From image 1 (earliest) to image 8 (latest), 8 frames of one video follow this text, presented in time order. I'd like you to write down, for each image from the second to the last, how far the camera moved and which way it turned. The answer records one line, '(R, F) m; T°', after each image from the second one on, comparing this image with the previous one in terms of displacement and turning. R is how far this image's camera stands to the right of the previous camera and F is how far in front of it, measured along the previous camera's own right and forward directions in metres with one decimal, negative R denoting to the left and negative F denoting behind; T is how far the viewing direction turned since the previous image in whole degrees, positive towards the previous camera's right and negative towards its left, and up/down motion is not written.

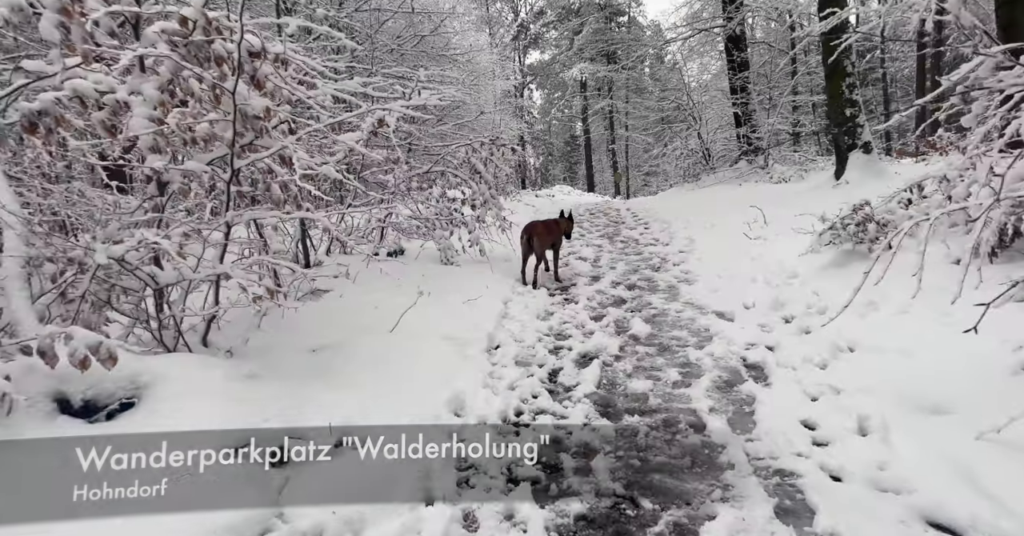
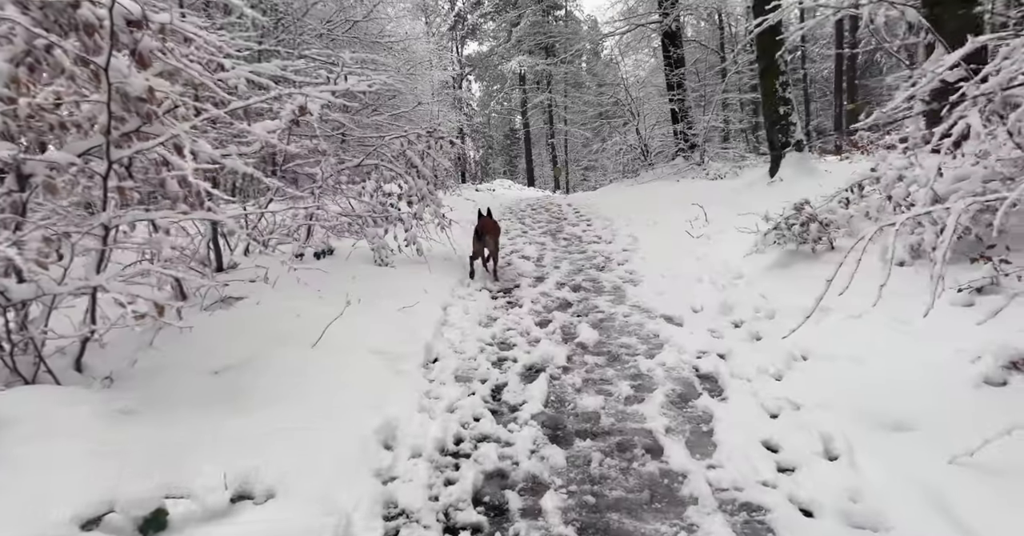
(0.0, +0.4) m; +6°
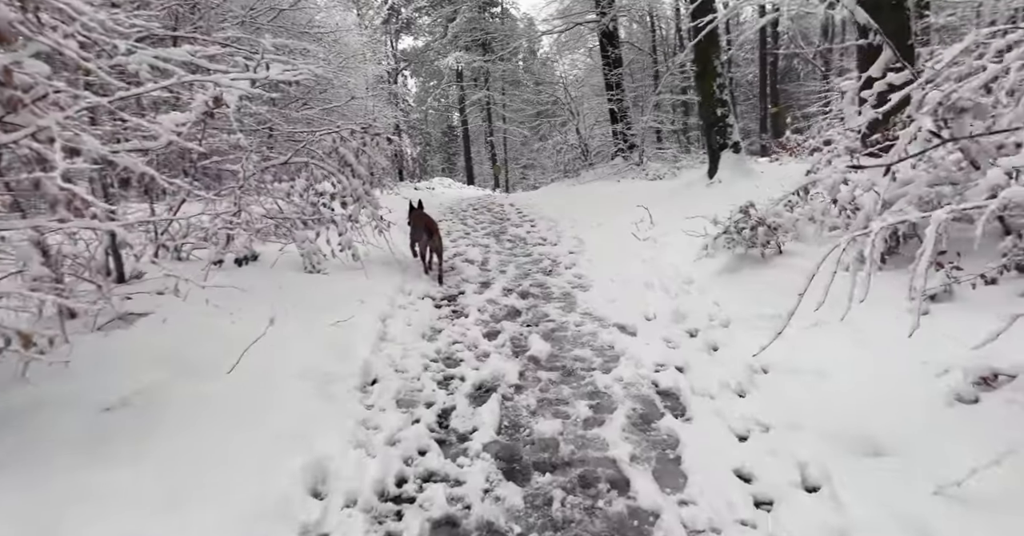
(0.0, +0.3) m; +6°
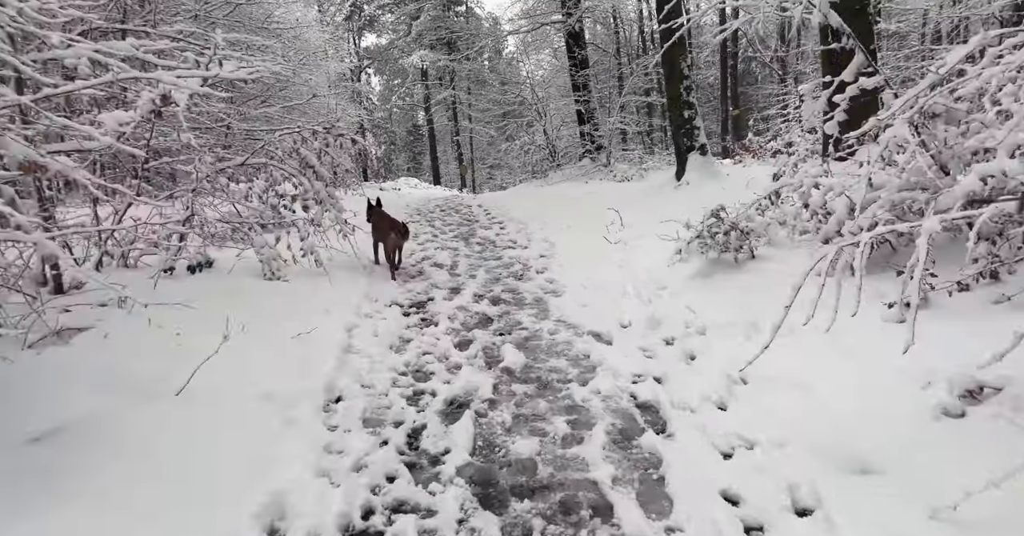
(0.0, +0.2) m; +3°
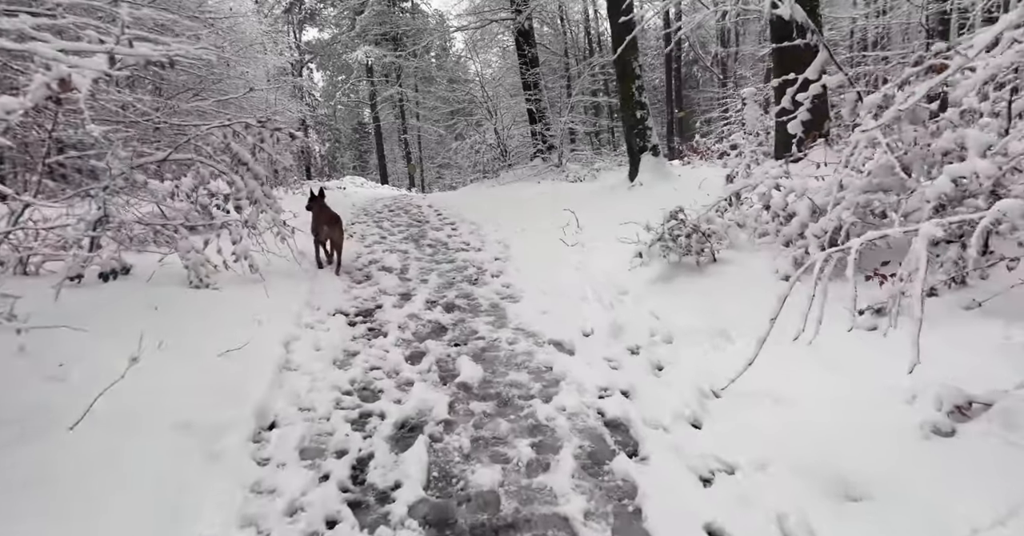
(0.0, +0.3) m; +5°
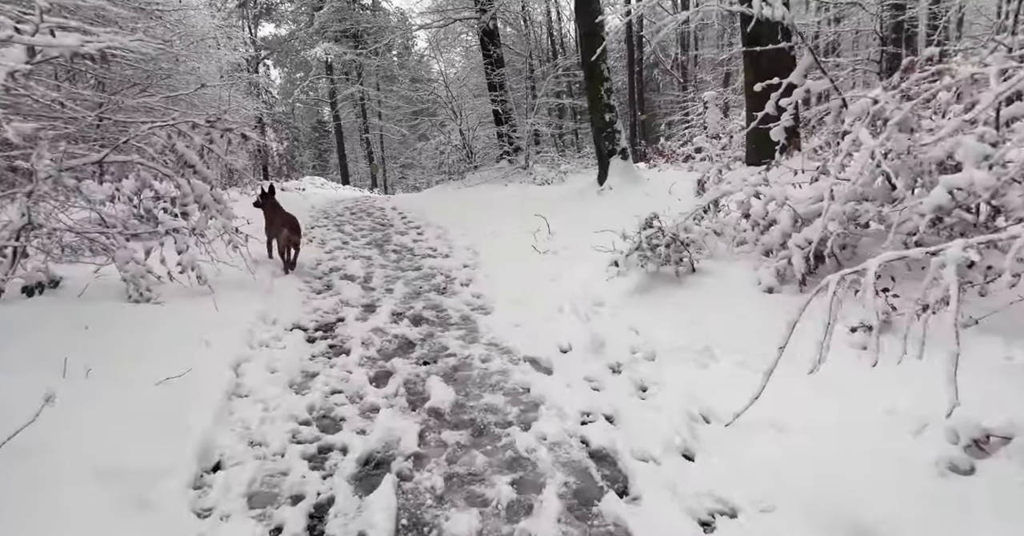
(-0.1, +0.3) m; +3°
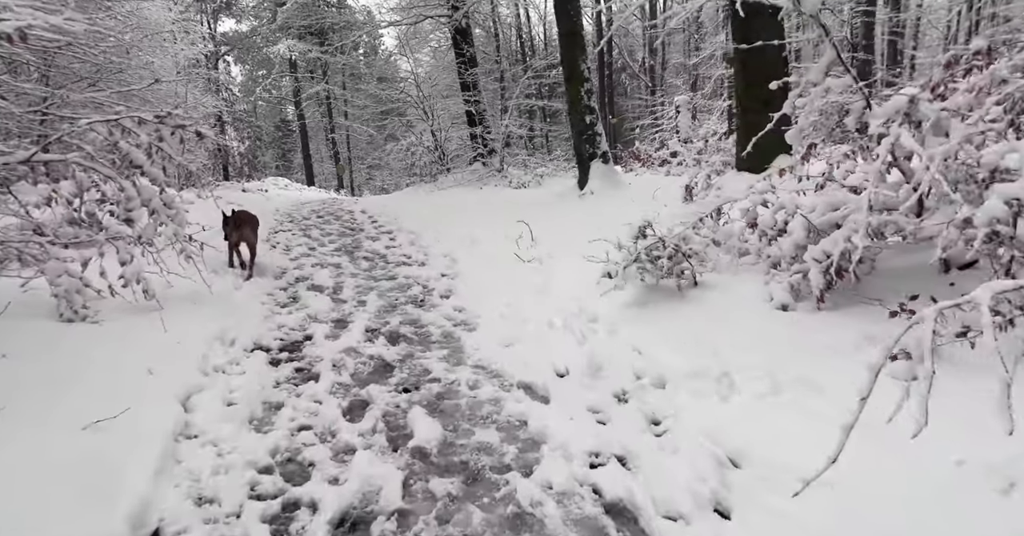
(-0.2, +0.5) m; +3°
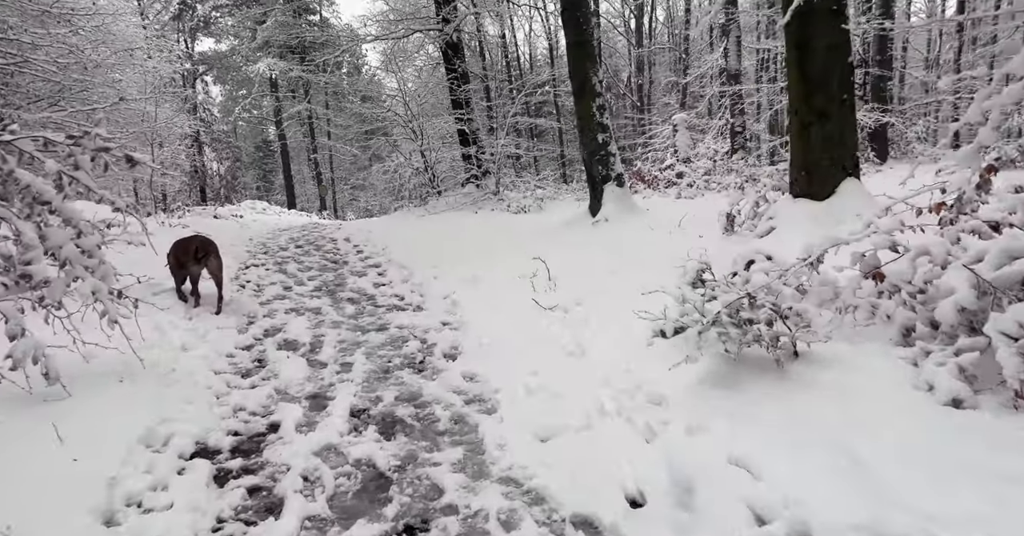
(-0.3, +1.2) m; +1°
